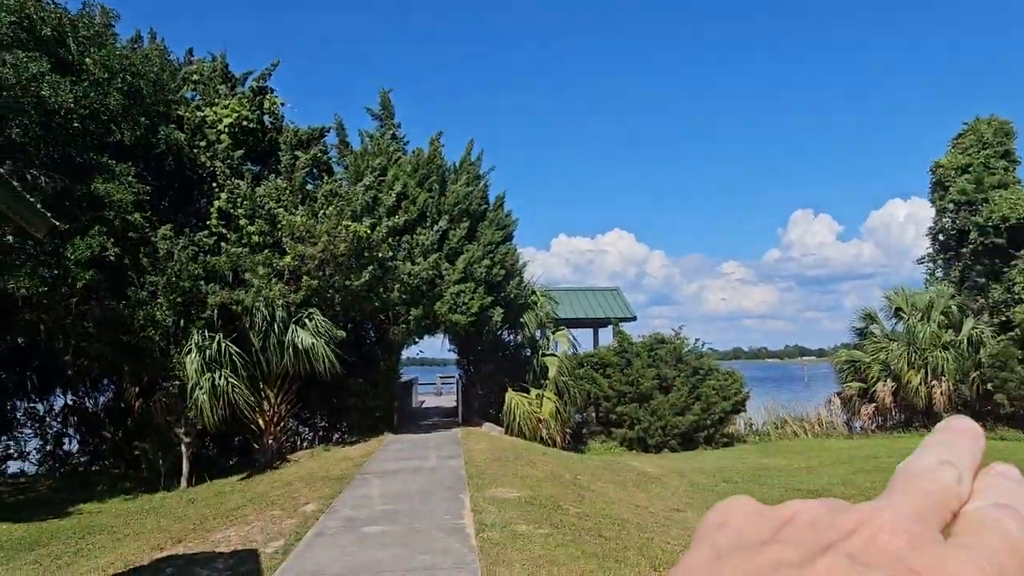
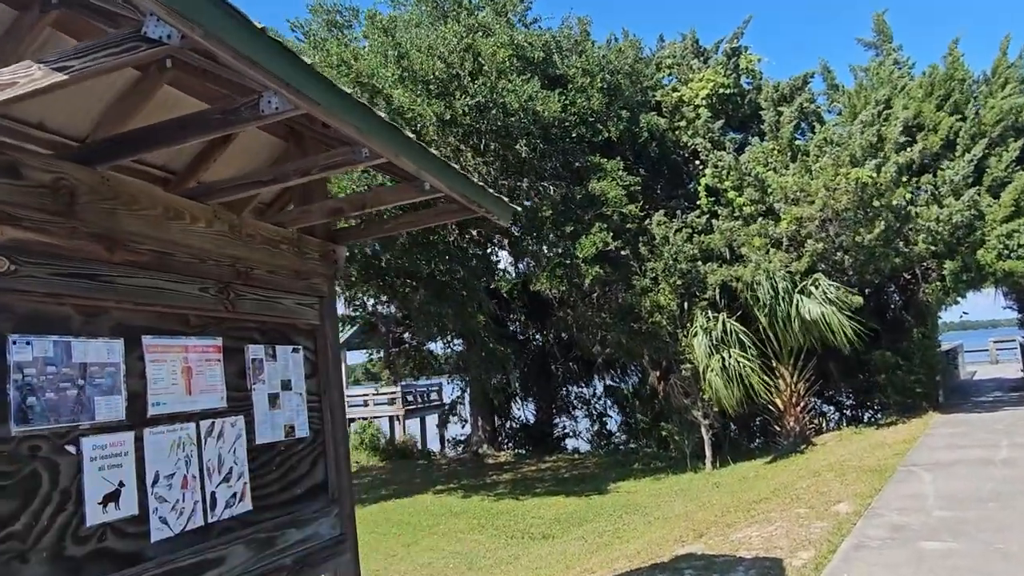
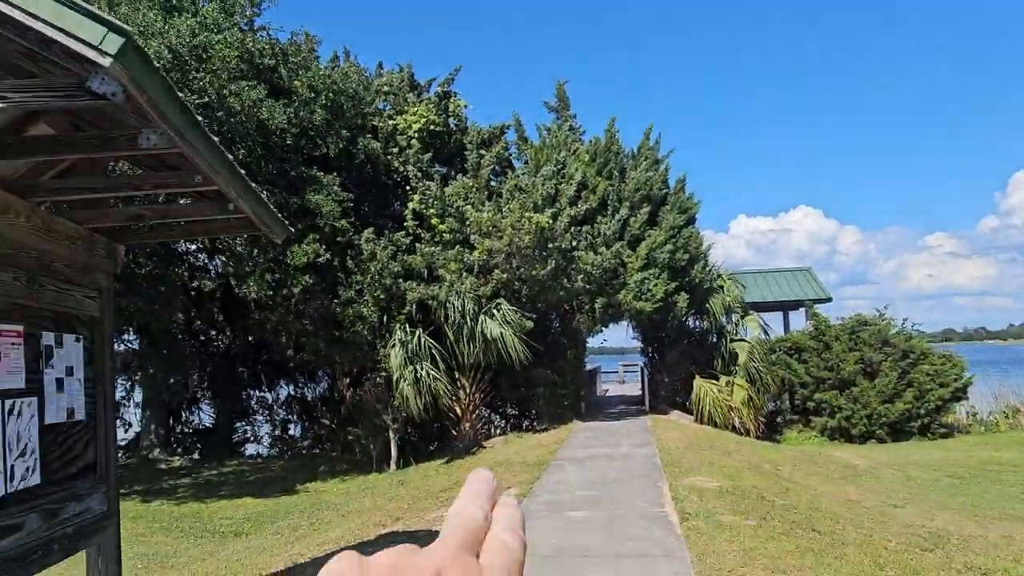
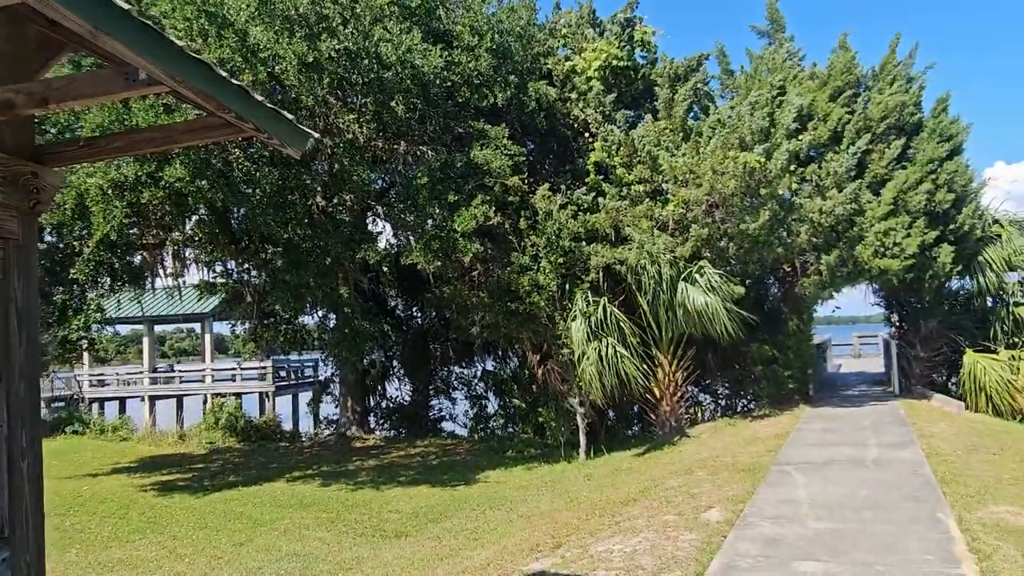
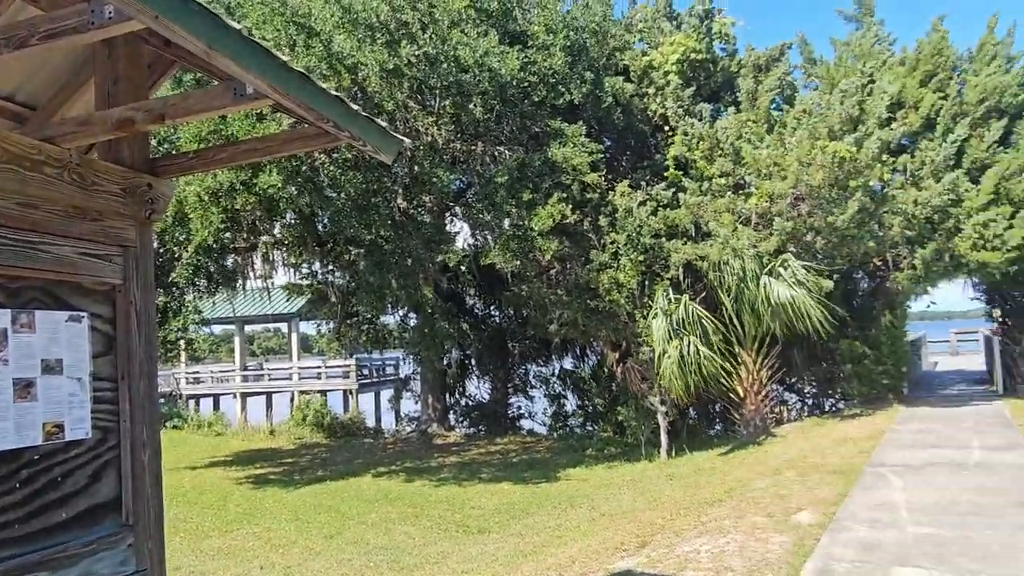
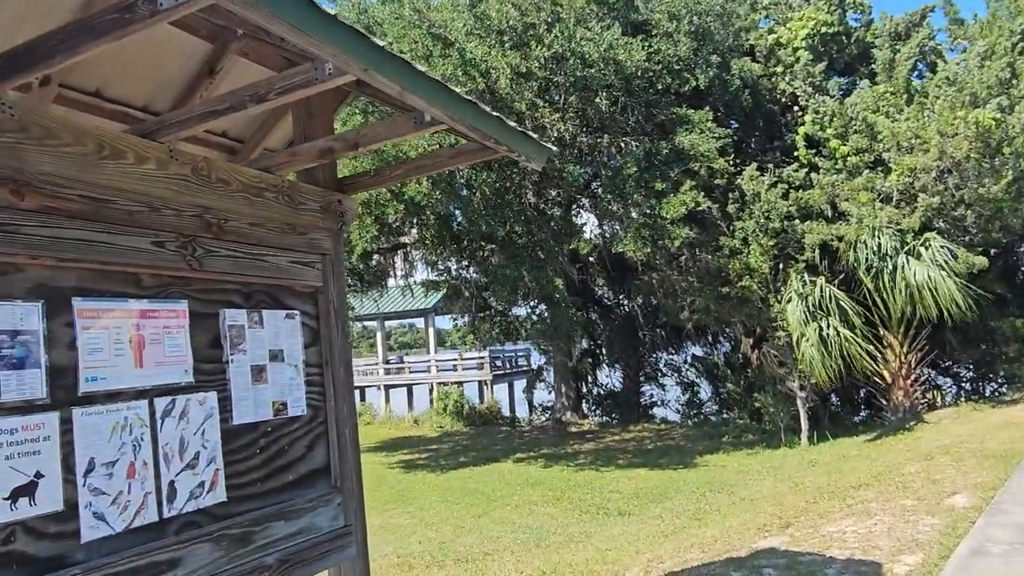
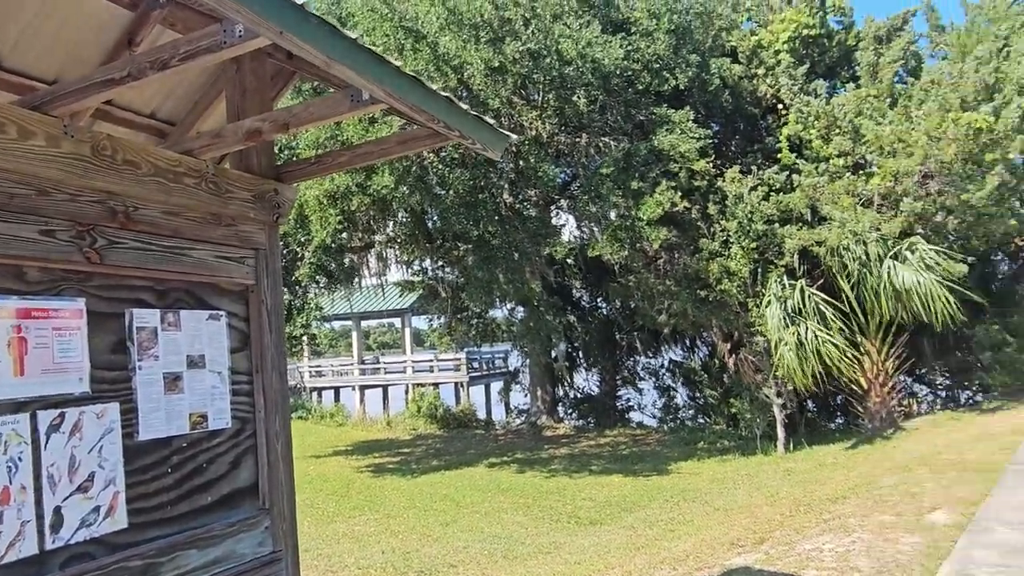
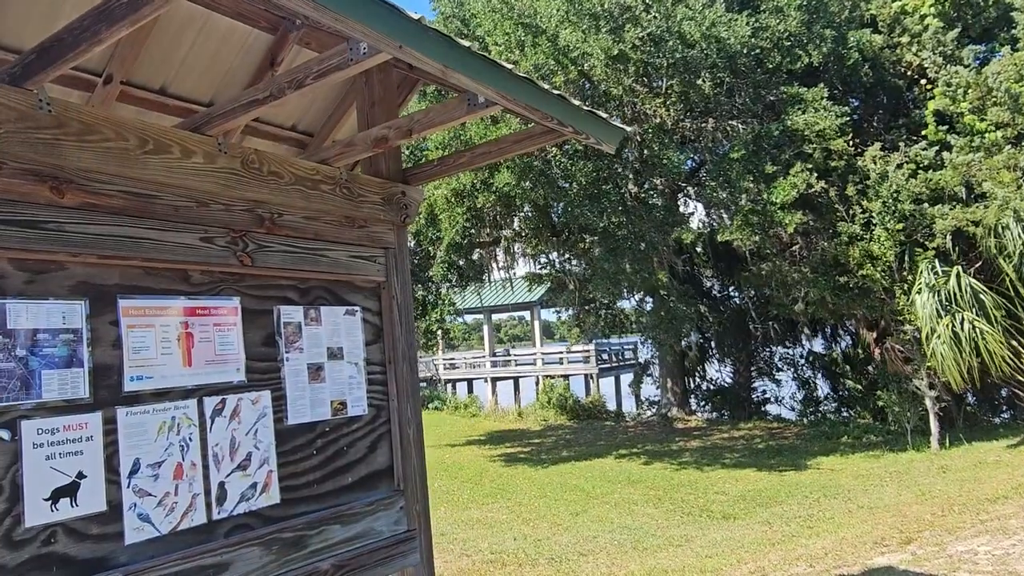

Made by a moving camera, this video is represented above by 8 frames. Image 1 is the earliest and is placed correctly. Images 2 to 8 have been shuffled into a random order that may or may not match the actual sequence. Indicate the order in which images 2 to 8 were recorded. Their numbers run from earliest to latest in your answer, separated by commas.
3, 2, 6, 8, 7, 5, 4
